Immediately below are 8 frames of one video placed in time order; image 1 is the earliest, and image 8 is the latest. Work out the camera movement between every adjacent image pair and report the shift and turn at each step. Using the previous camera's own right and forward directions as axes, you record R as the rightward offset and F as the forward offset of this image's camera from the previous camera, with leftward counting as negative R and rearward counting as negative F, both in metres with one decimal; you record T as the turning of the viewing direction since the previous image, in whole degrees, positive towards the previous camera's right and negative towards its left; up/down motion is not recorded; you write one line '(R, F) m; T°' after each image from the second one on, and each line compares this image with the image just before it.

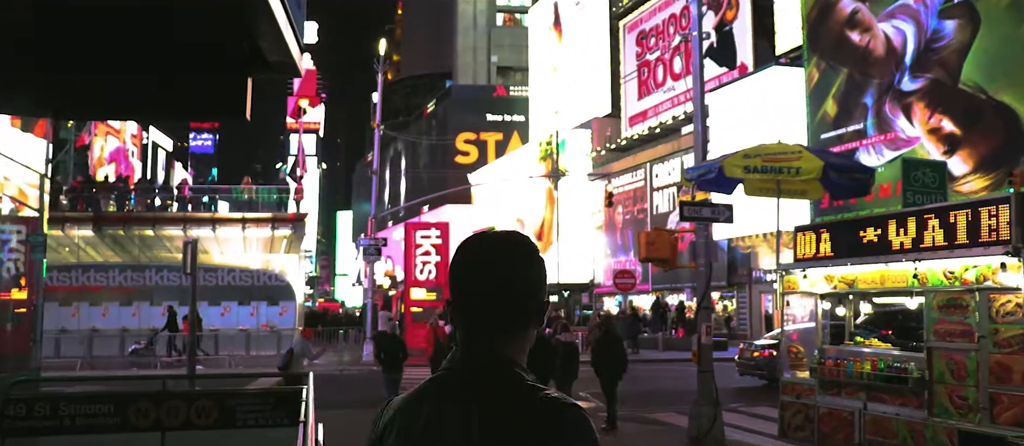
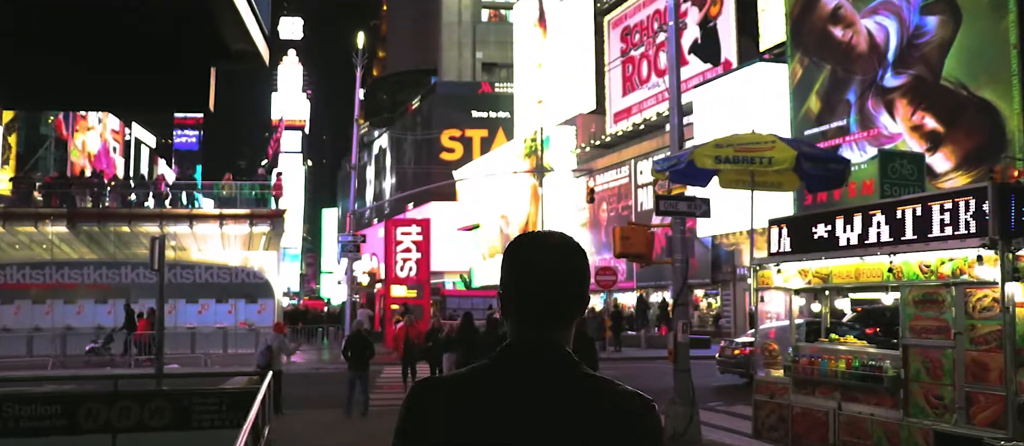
(+0.2, +0.3) m; +1°
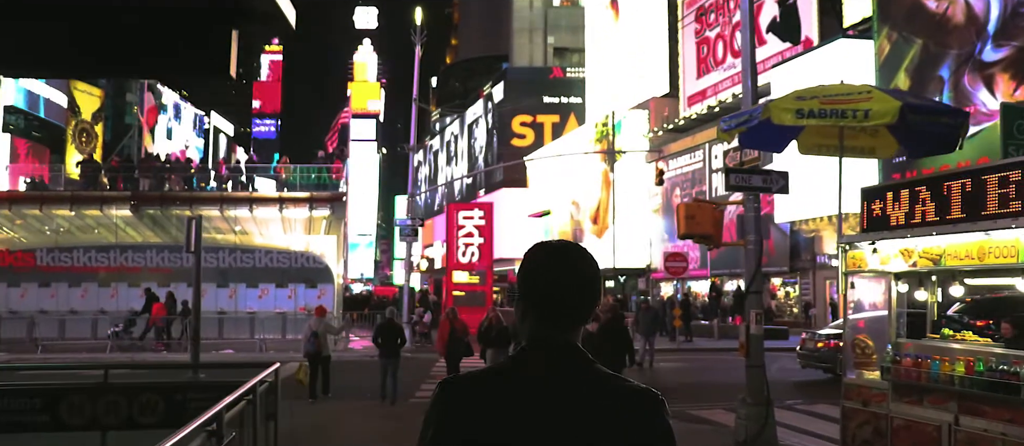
(+0.2, +1.1) m; -4°
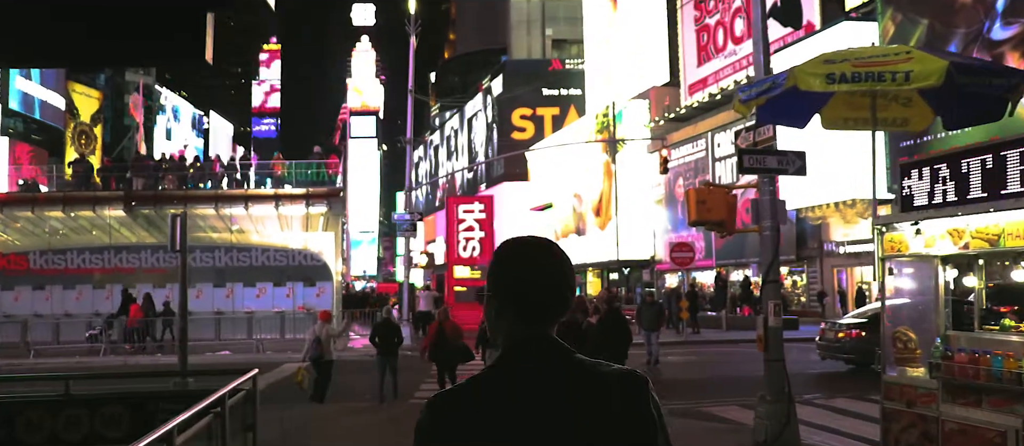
(0.0, +0.6) m; 0°
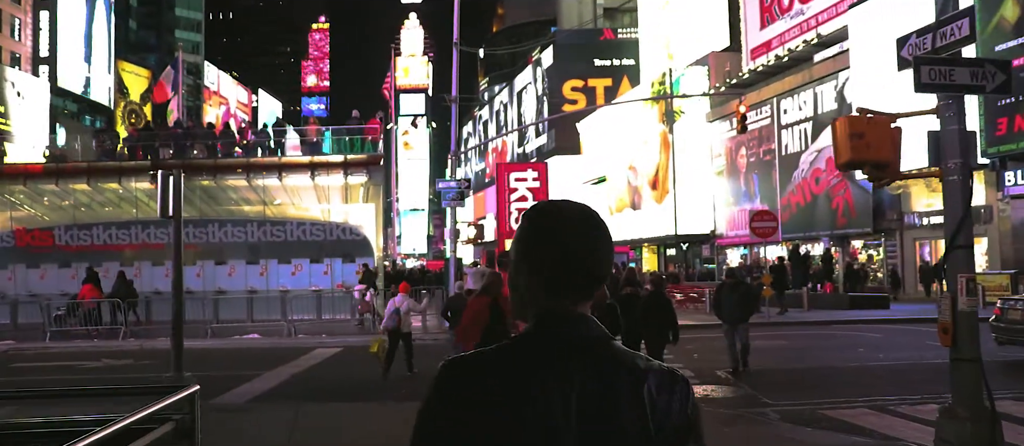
(-0.2, +2.5) m; -3°
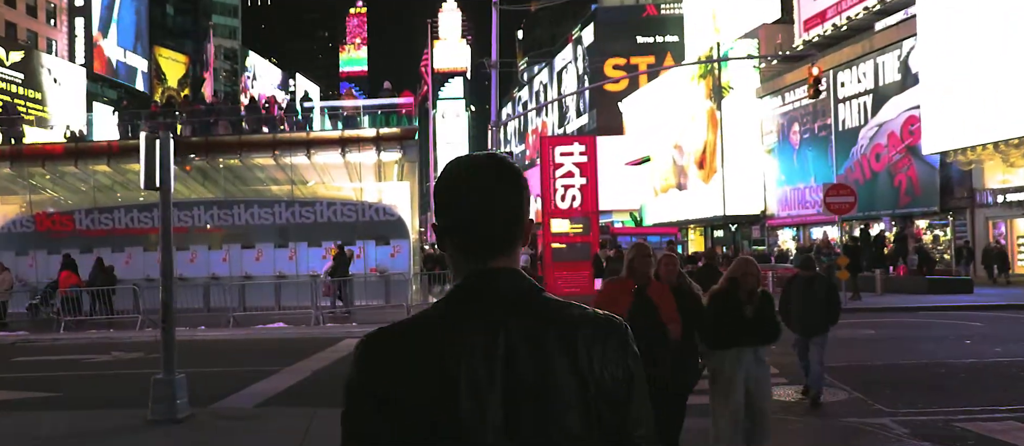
(-0.2, +1.9) m; -2°
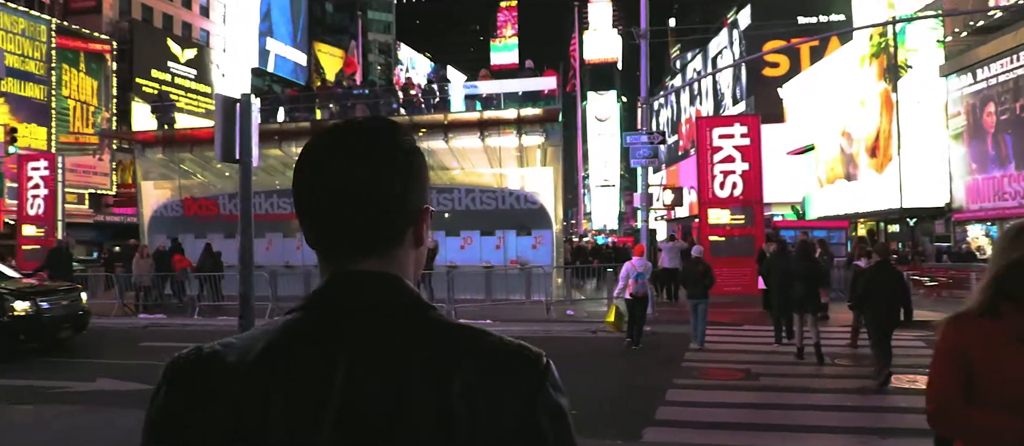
(0.0, +2.0) m; -9°
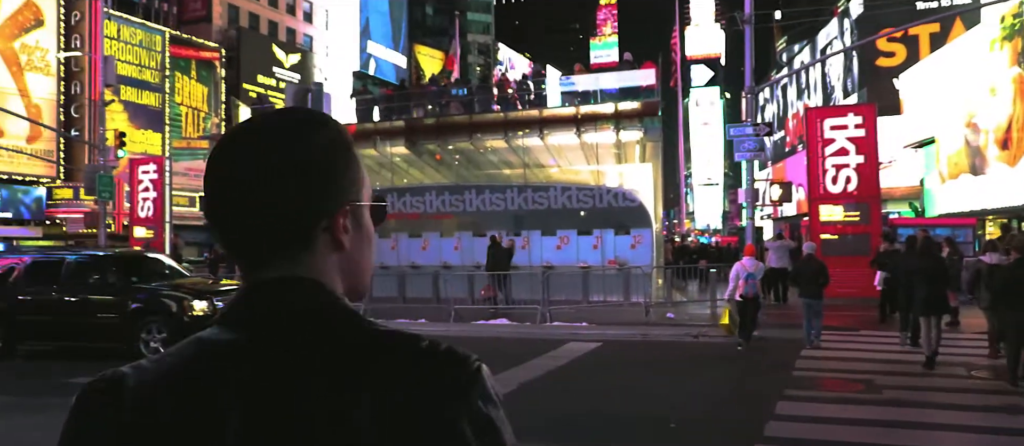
(+0.1, +0.7) m; -6°
